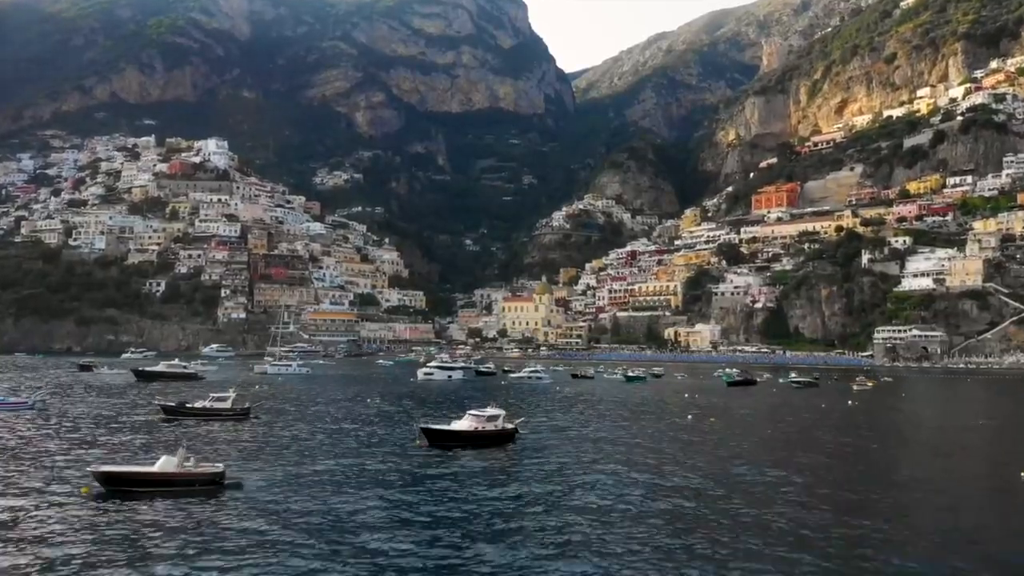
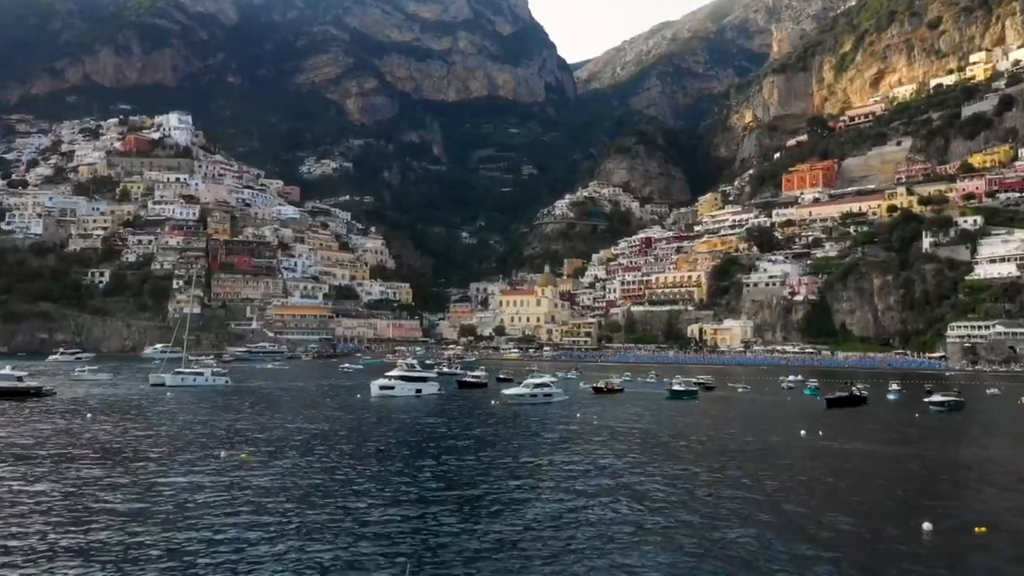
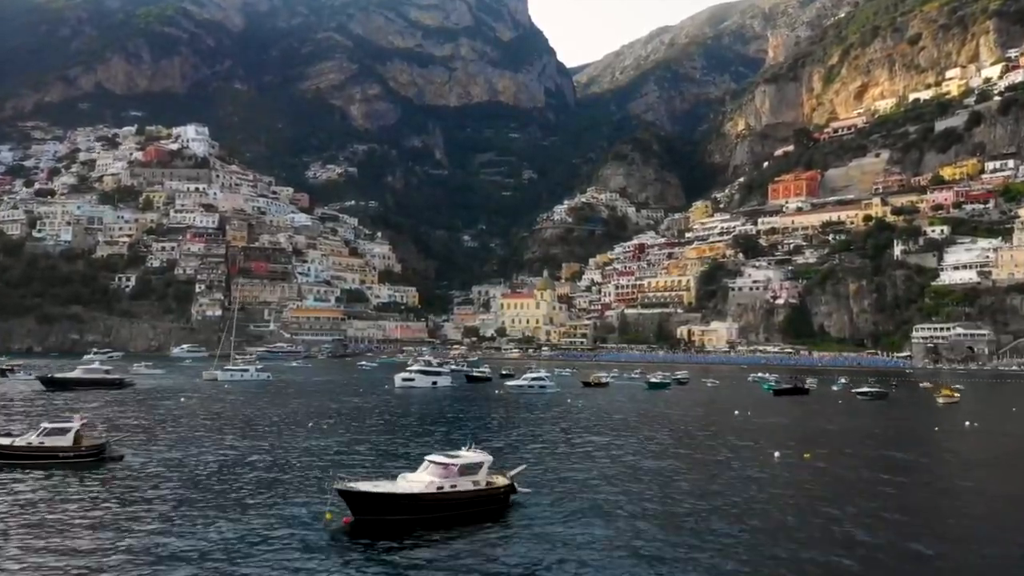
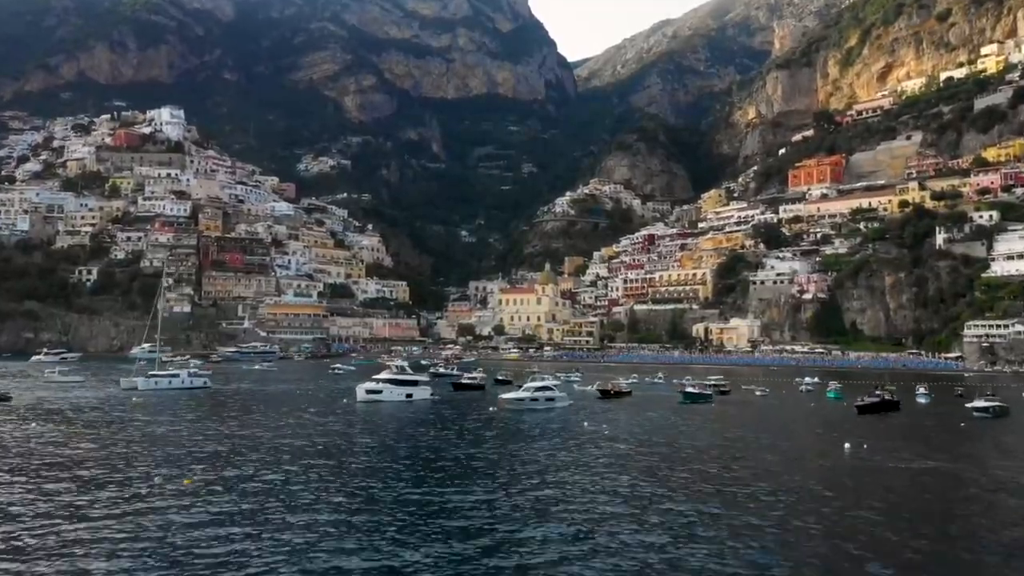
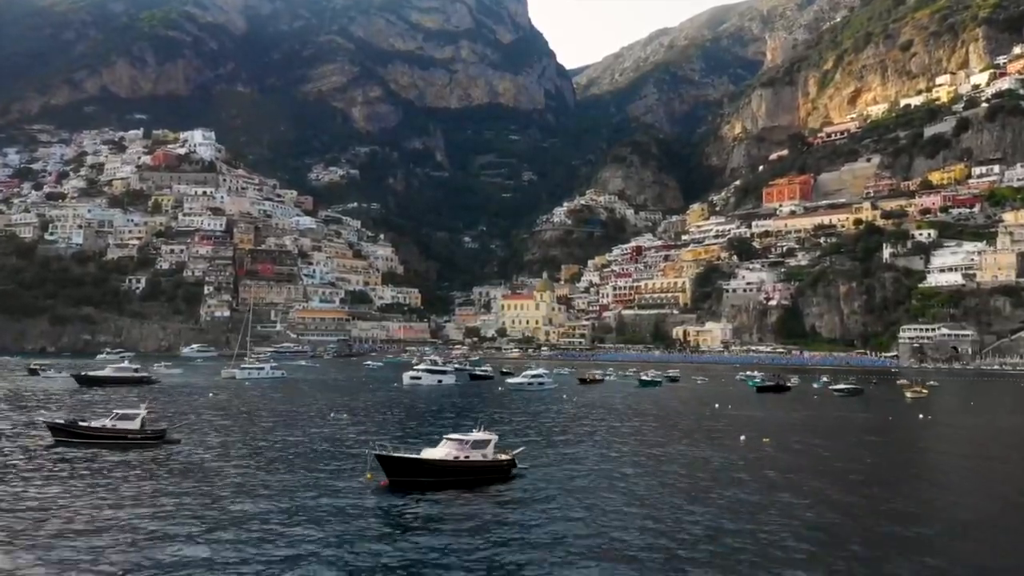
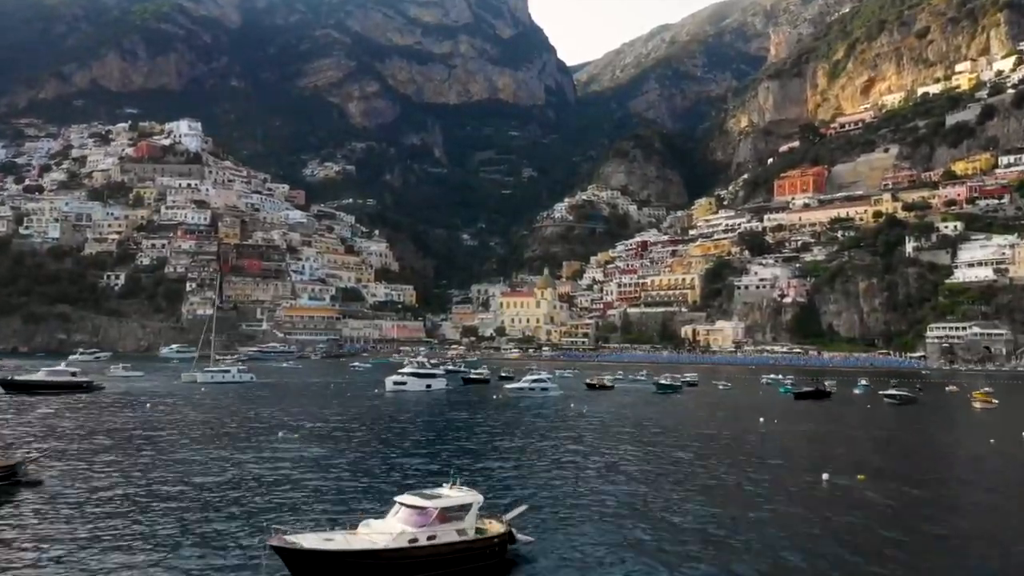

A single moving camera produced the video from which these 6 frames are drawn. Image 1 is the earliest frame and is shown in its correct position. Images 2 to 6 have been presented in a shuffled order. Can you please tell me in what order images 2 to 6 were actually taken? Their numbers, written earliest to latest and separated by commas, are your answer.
5, 3, 6, 2, 4
